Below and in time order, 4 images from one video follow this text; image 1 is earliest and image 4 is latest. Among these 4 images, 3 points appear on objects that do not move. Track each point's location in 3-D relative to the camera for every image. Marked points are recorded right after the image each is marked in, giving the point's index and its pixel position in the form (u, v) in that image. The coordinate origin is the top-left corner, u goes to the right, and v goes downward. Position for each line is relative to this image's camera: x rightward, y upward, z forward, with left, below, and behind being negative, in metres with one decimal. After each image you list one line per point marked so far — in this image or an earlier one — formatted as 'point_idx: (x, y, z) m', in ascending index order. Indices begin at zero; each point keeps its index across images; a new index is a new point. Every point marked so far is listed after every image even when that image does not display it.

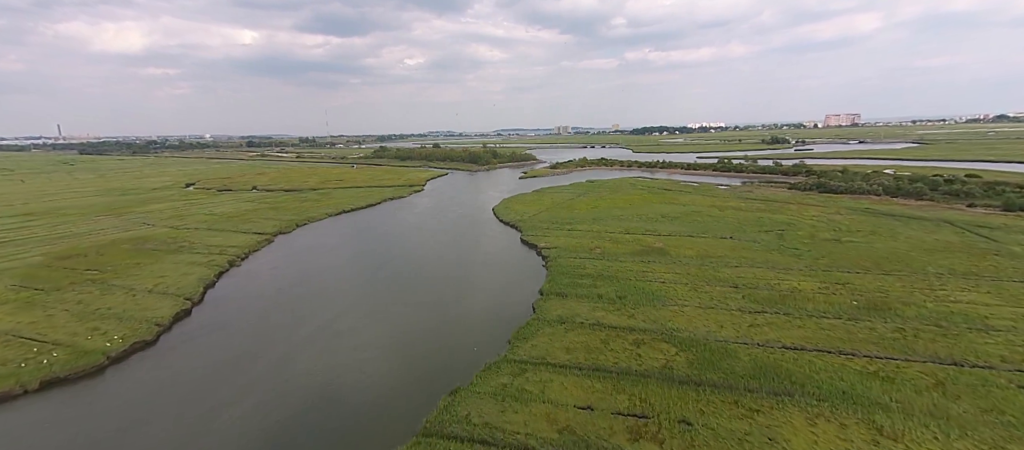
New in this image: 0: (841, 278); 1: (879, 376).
0: (+14.8, -2.4, +18.9) m
1: (+10.2, -4.2, +11.7) m
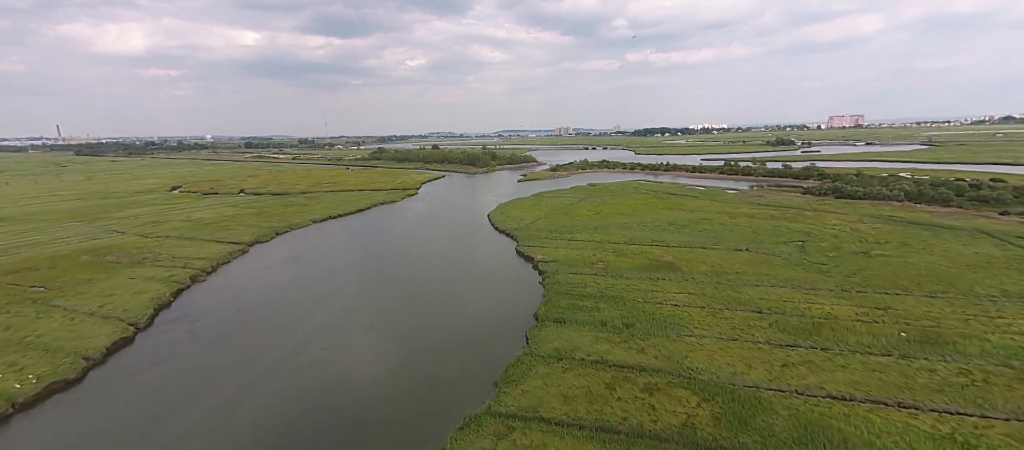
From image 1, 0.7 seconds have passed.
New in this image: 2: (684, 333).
0: (+14.4, -3.0, +16.4) m
1: (+9.8, -4.8, +9.3) m
2: (+5.9, -3.7, +14.5) m
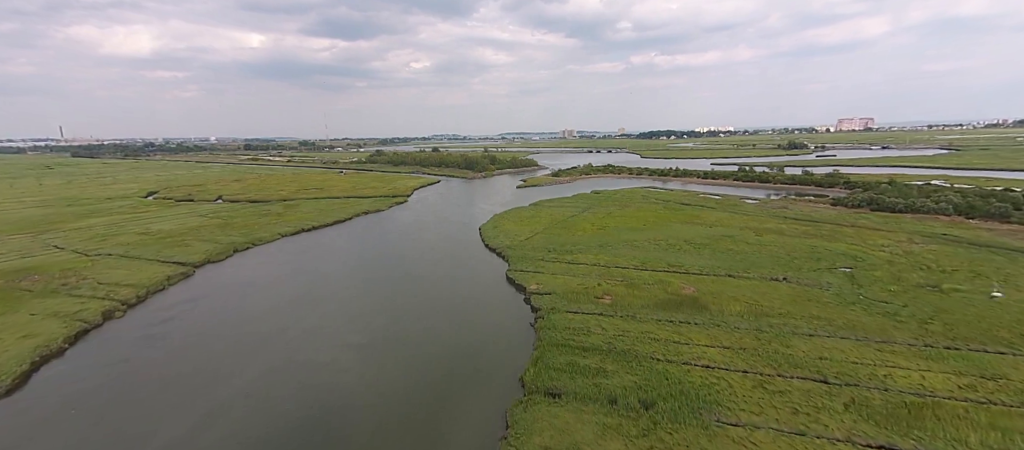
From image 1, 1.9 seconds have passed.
0: (+13.8, -4.1, +12.2) m
1: (+9.1, -5.8, +5.1) m
2: (+5.3, -4.8, +10.4) m
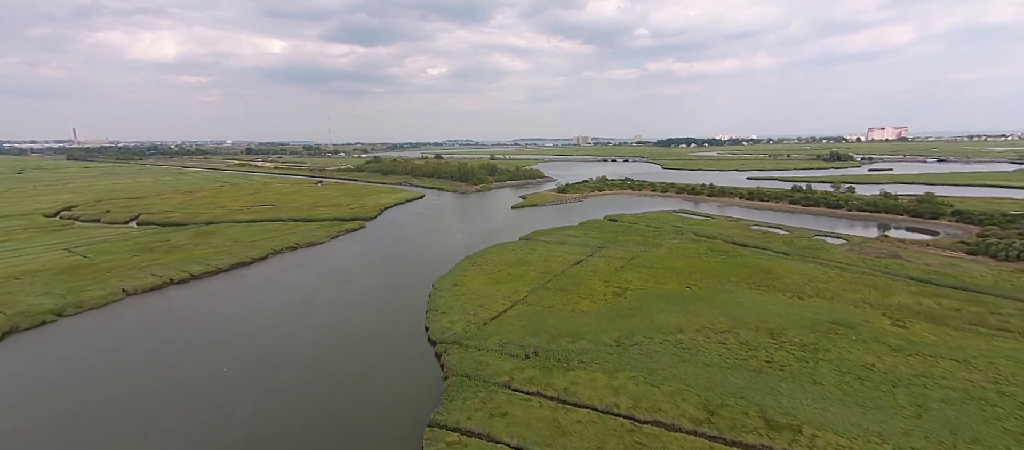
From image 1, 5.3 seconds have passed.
0: (+11.5, -7.0, +0.2) m
1: (+6.6, -8.5, -6.8) m
2: (+2.9, -7.5, -1.3) m
